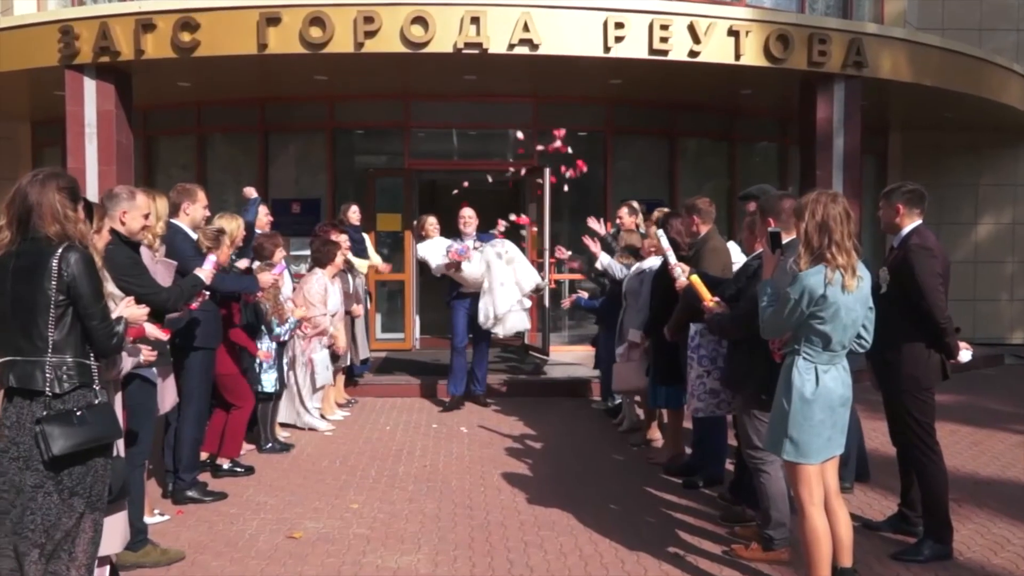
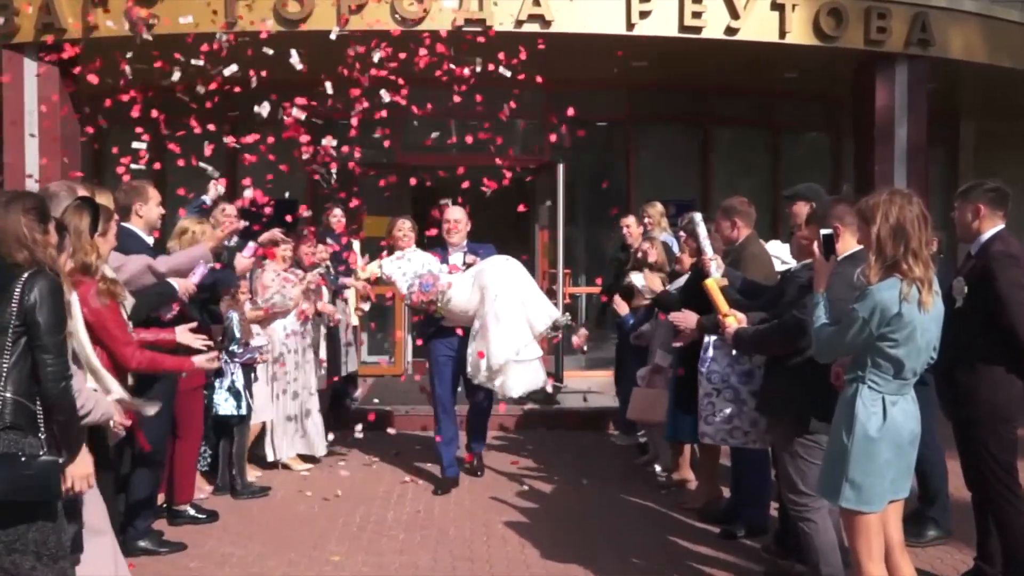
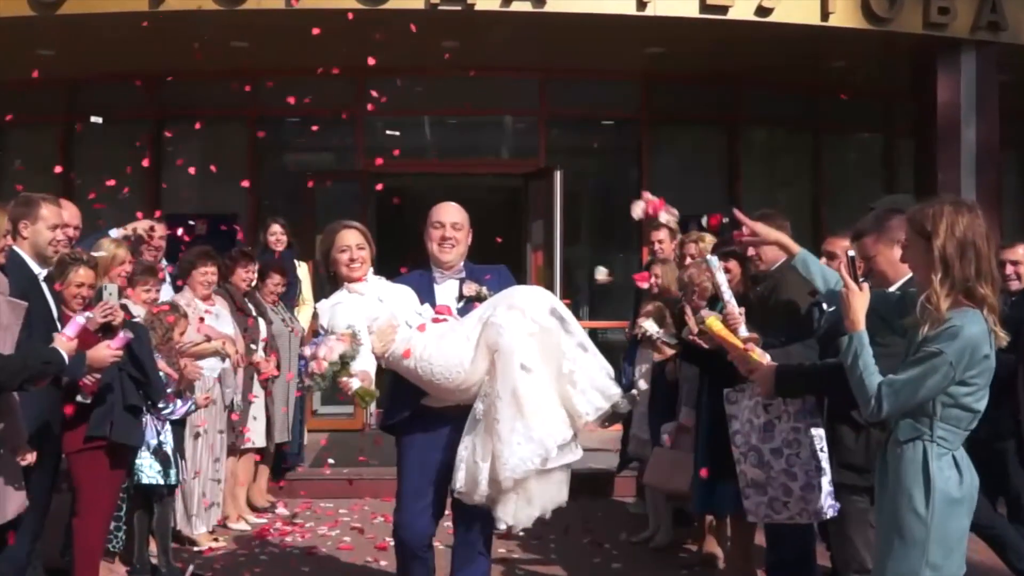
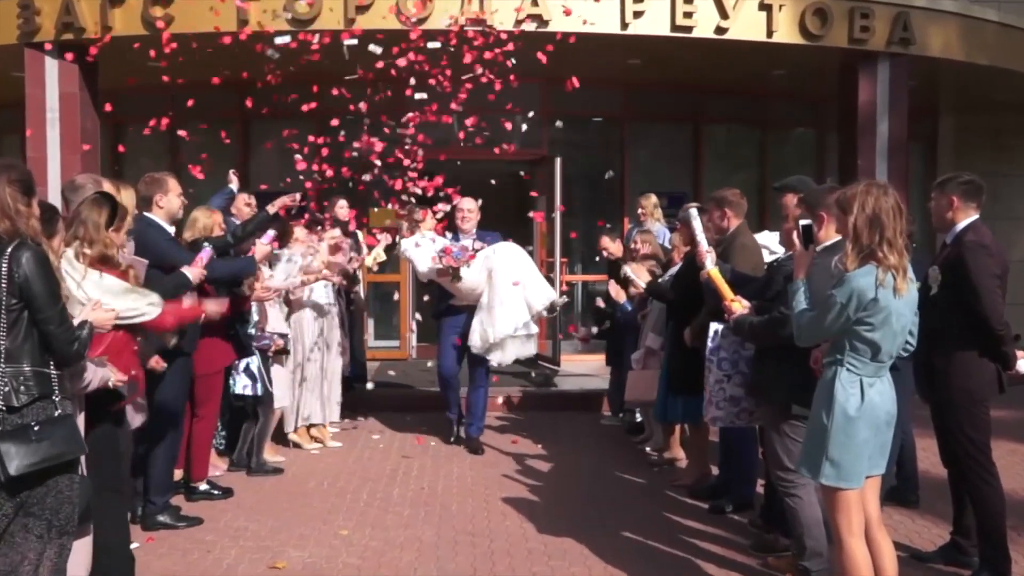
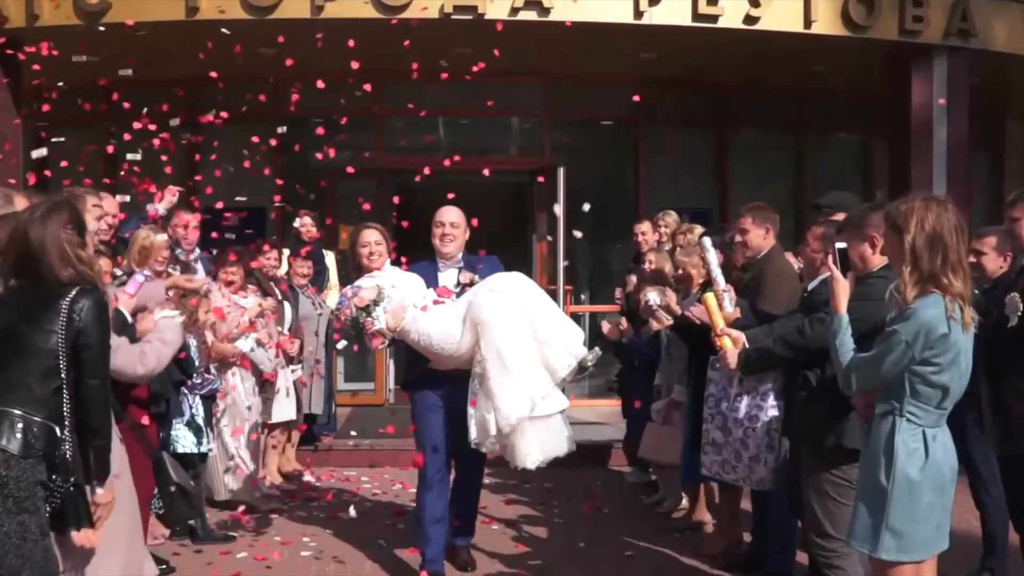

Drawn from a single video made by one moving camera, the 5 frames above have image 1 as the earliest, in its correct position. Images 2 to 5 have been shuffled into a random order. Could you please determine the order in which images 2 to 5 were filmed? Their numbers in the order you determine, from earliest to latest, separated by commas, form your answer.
4, 2, 5, 3
